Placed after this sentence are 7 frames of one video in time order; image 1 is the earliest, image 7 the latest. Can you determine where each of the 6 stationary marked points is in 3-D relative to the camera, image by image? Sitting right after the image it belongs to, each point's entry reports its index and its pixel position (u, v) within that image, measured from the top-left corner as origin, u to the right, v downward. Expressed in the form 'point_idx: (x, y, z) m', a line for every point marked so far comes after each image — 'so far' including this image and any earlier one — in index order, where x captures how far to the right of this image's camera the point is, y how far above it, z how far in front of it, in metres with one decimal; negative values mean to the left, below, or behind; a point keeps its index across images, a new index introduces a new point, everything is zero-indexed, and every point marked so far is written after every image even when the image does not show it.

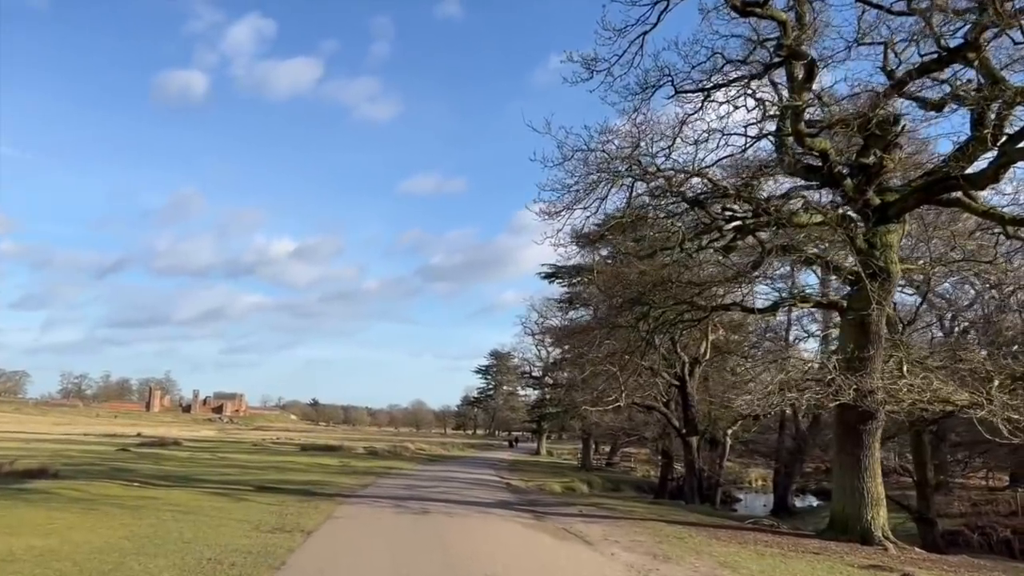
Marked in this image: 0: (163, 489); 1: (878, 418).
0: (-6.8, -3.9, +15.5) m
1: (+6.7, -2.3, +14.3) m
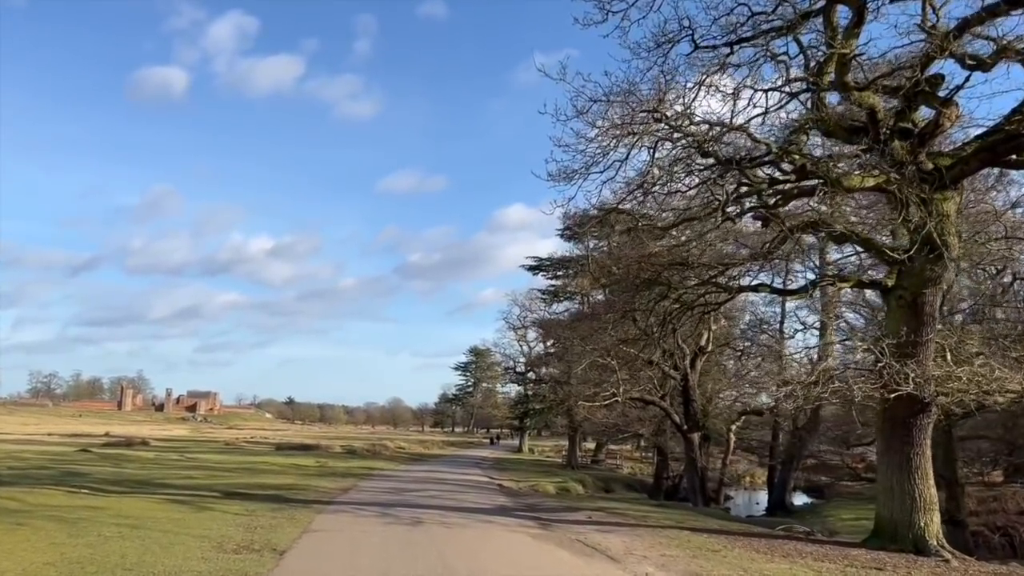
0: (-6.8, -3.6, +13.7) m
1: (+6.7, -2.0, +12.8) m
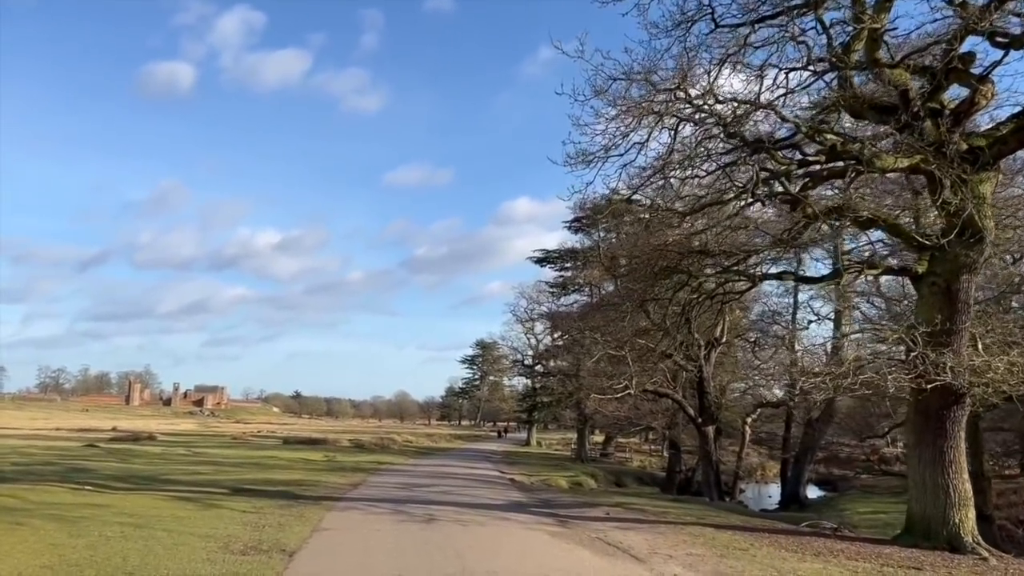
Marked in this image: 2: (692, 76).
0: (-6.5, -3.4, +13.3) m
1: (+7.0, -1.8, +12.3) m
2: (+2.8, +3.4, +12.7) m
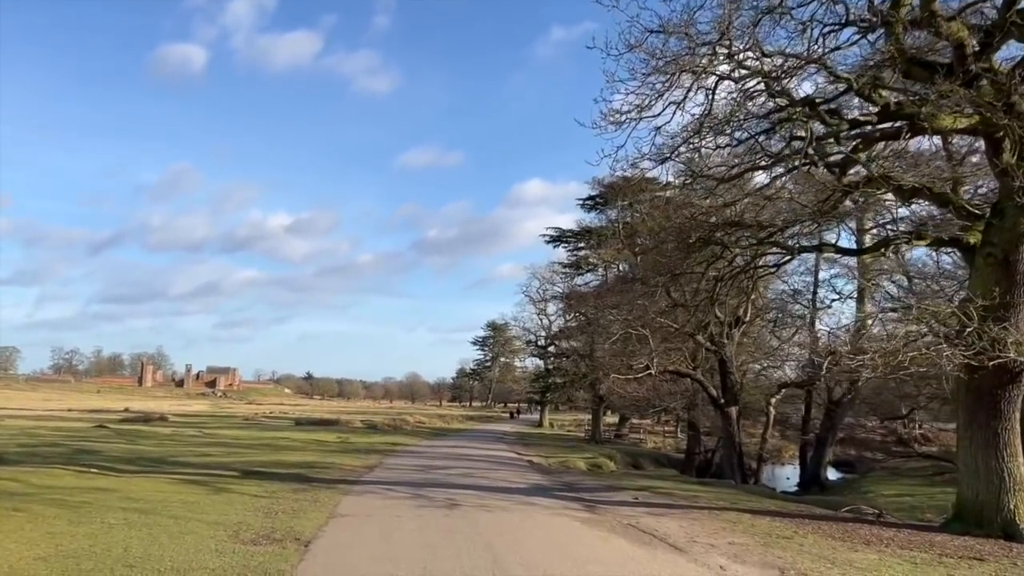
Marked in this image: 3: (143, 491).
0: (-6.2, -3.0, +12.8) m
1: (+7.3, -1.4, +11.6) m
2: (+3.2, +3.8, +11.9) m
3: (-5.1, -2.8, +11.0) m
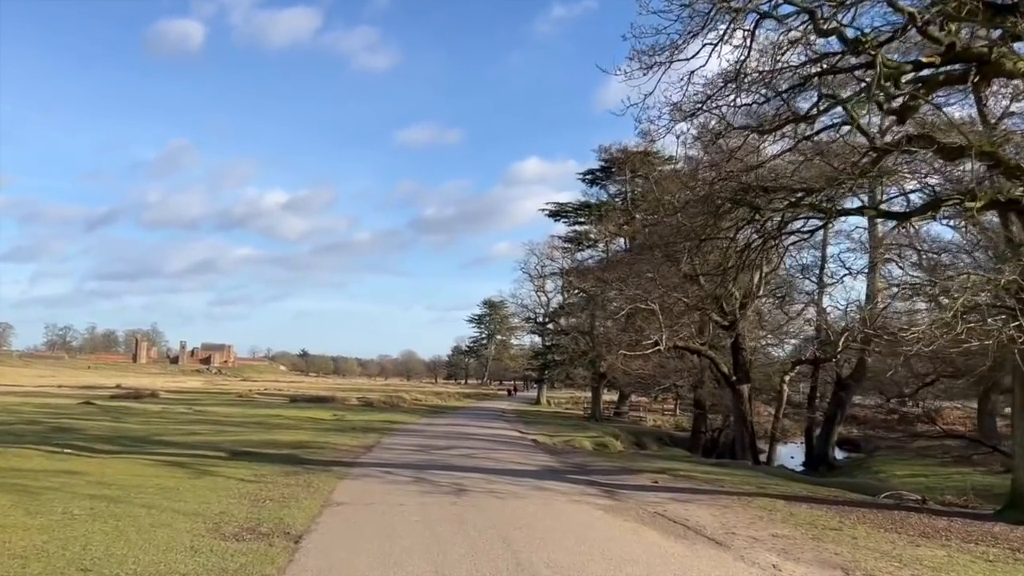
0: (-6.0, -2.5, +11.8) m
1: (+7.5, -0.9, +10.6) m
2: (+3.4, +4.2, +10.8) m
3: (-4.9, -2.3, +10.0) m
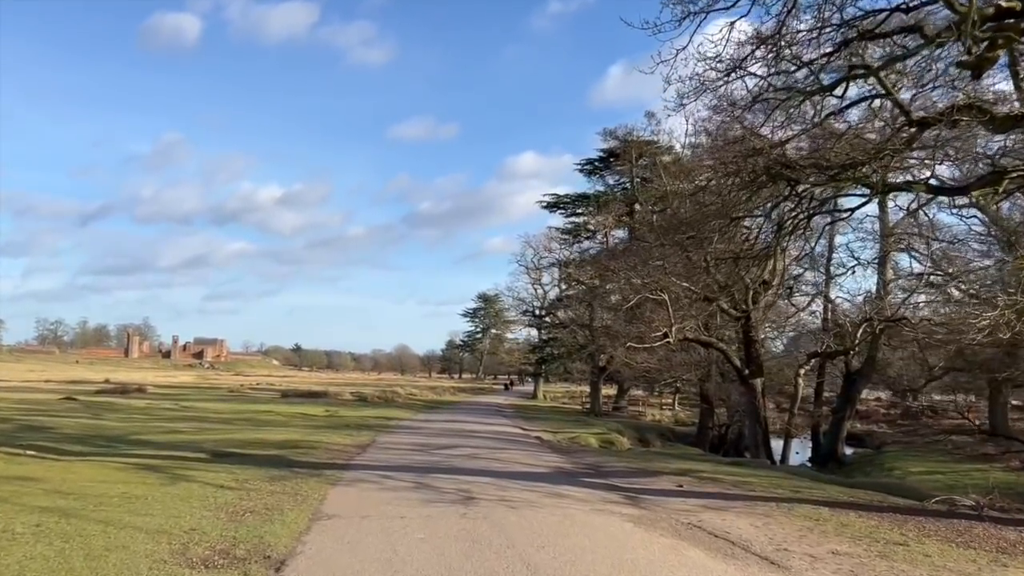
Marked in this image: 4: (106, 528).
0: (-5.9, -2.3, +10.6) m
1: (+7.6, -0.7, +9.6) m
2: (+3.5, +4.4, +9.7) m
3: (-4.8, -2.1, +8.8) m
4: (-3.4, -2.0, +6.9) m
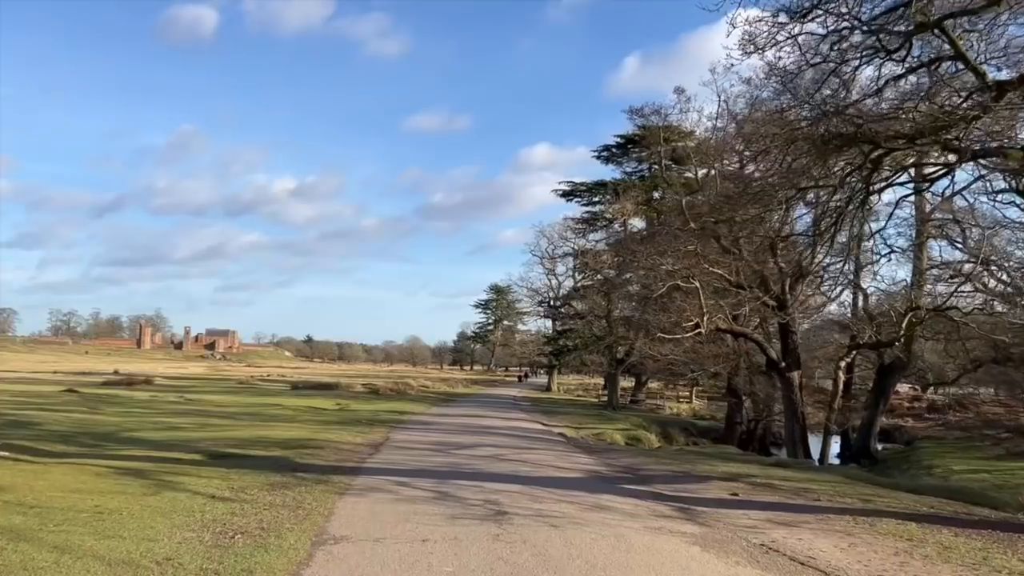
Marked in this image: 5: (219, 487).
0: (-5.5, -2.1, +9.5) m
1: (+8.0, -0.5, +8.2) m
2: (+3.9, +4.6, +8.4) m
3: (-4.4, -1.9, +7.7) m
4: (-3.1, -1.8, +5.7) m
5: (-3.6, -2.4, +9.9) m
